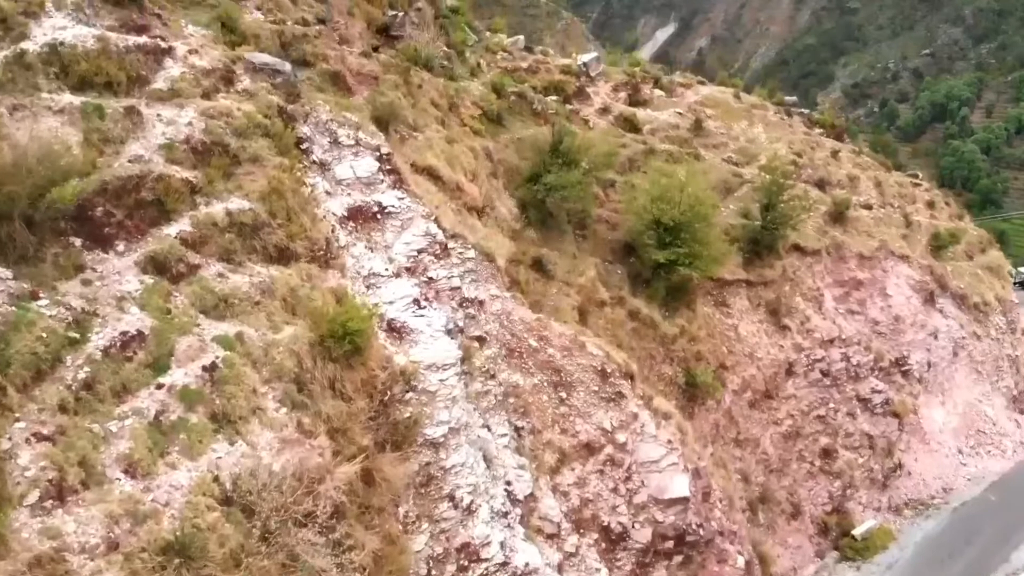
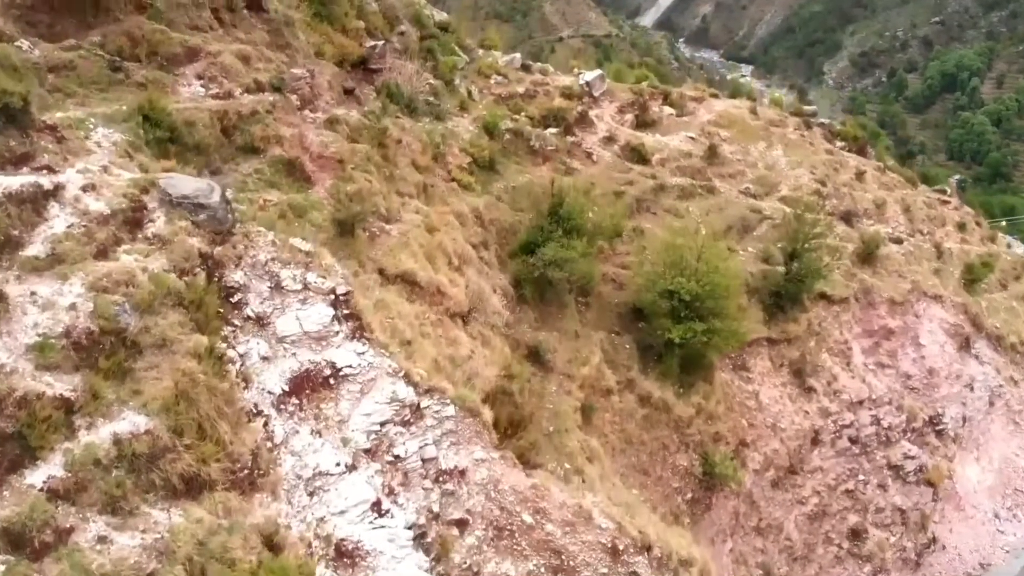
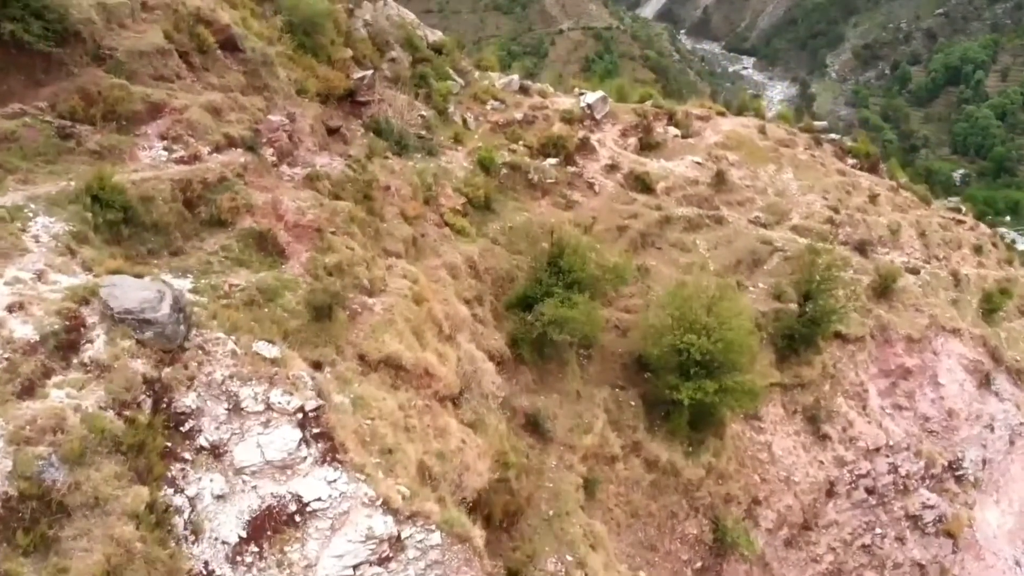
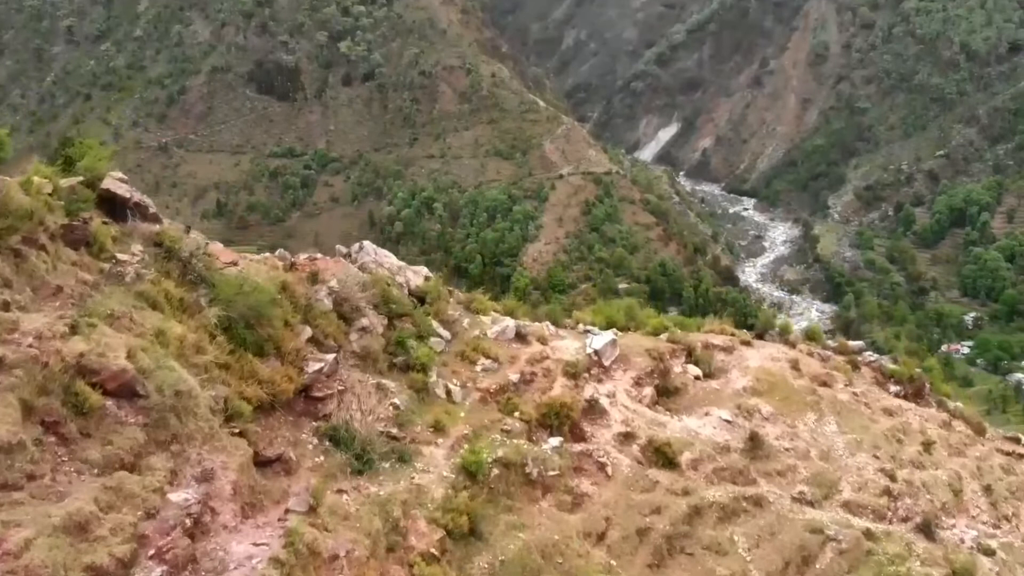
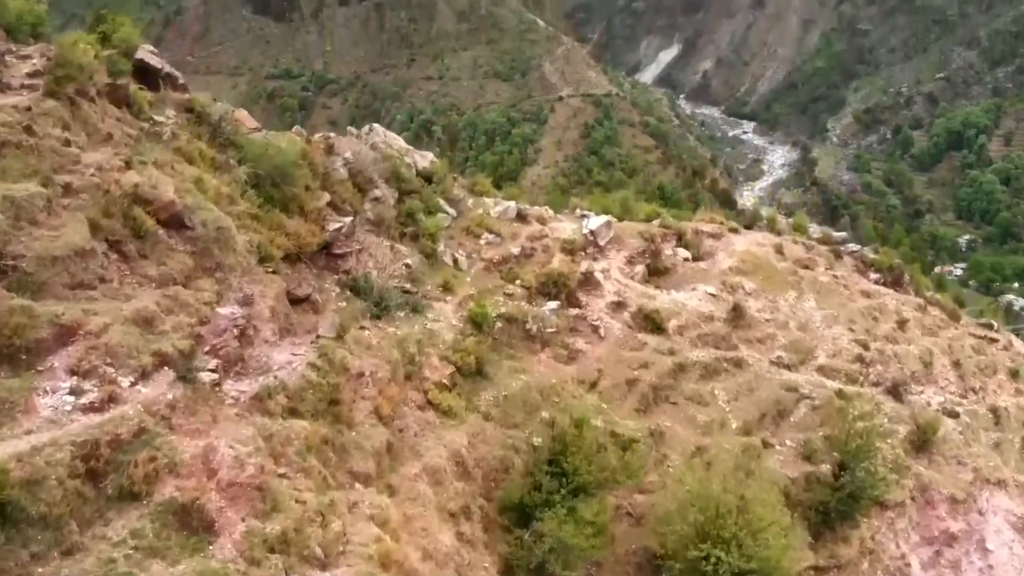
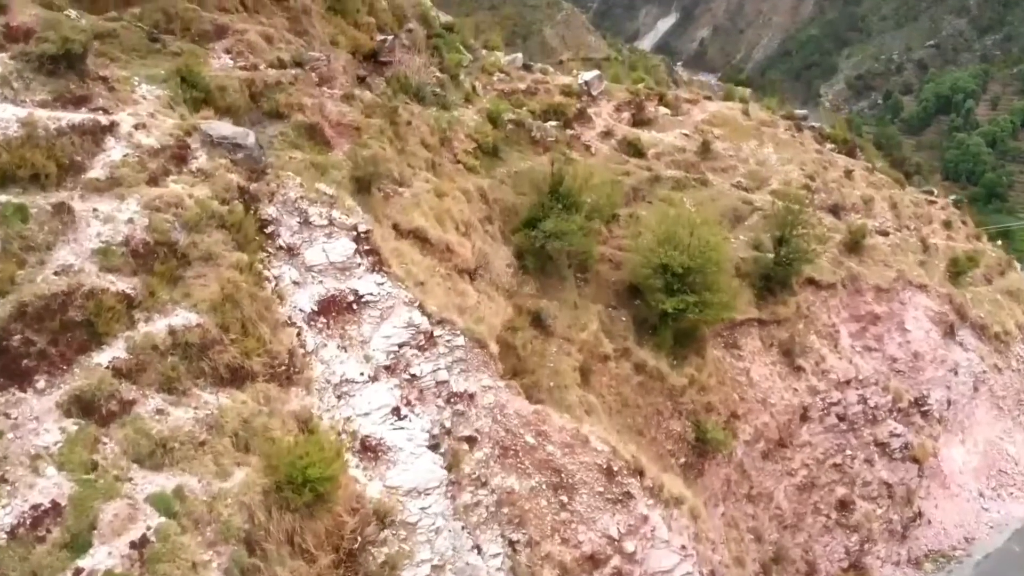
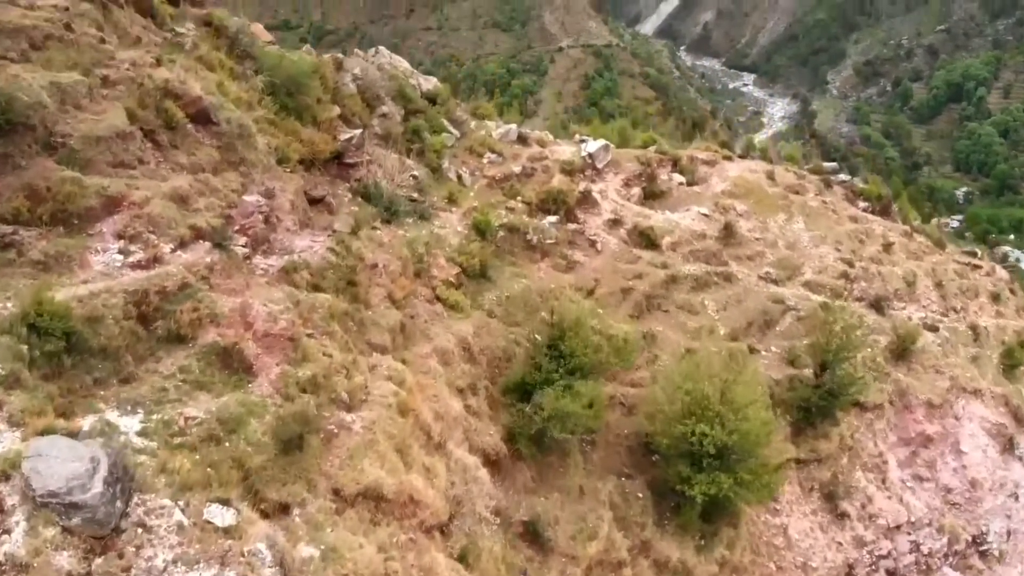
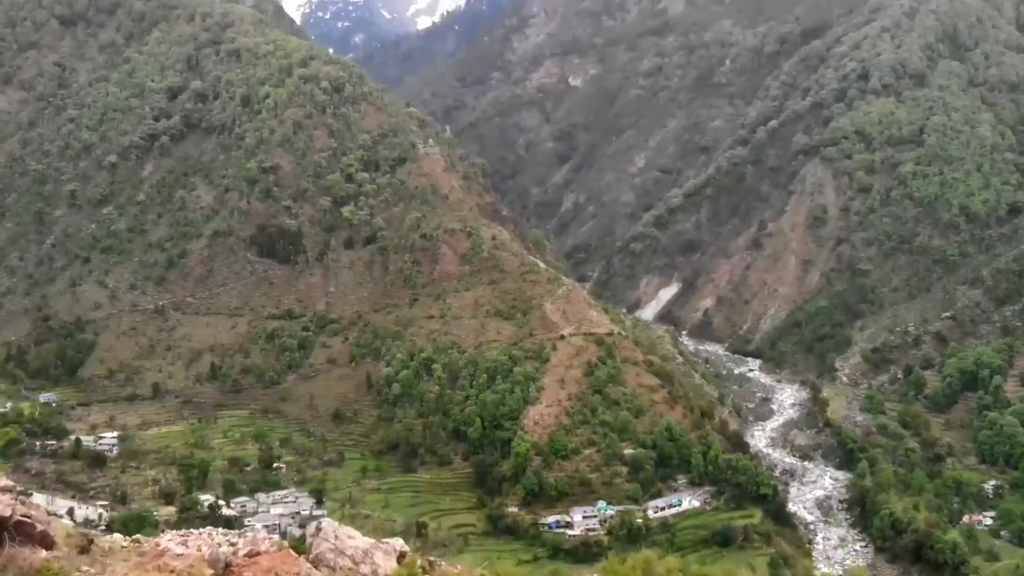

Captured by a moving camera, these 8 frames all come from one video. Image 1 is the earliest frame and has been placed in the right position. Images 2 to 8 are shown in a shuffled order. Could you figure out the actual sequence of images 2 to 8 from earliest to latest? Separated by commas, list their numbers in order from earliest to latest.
6, 2, 3, 7, 5, 4, 8
